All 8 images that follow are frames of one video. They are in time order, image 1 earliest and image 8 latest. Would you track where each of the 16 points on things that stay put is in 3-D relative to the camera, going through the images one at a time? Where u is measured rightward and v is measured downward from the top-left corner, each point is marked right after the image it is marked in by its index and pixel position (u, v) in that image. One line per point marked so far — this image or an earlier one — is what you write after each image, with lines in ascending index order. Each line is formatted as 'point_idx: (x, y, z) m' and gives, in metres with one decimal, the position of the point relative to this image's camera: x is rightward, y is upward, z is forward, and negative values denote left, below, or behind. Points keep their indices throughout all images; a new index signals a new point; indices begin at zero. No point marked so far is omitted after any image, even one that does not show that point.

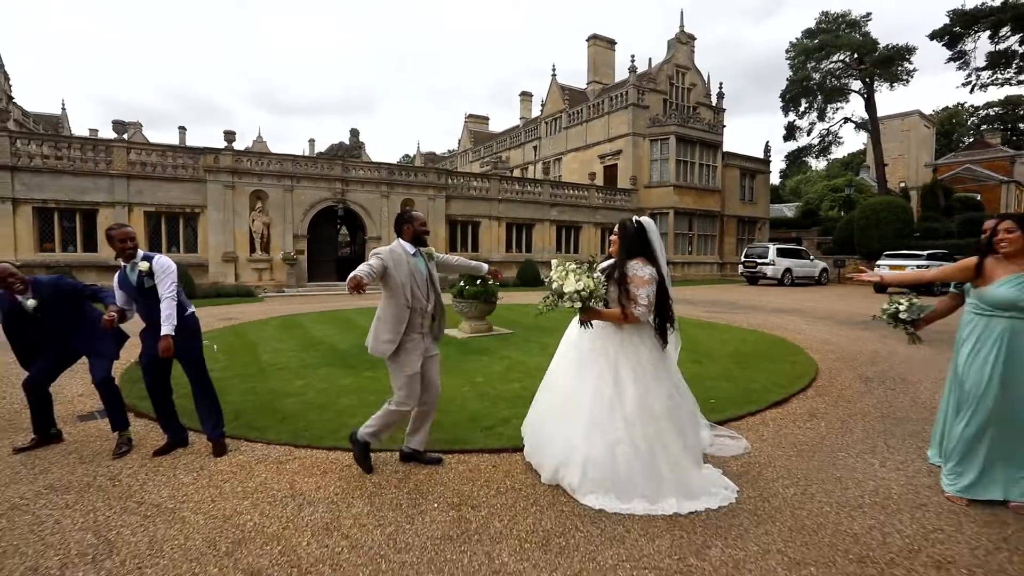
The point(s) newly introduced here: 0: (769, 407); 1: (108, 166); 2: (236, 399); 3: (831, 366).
0: (+2.8, -1.3, +5.5) m
1: (-14.4, +4.4, +18.2) m
2: (-3.2, -1.3, +5.8) m
3: (+4.8, -1.2, +7.6) m
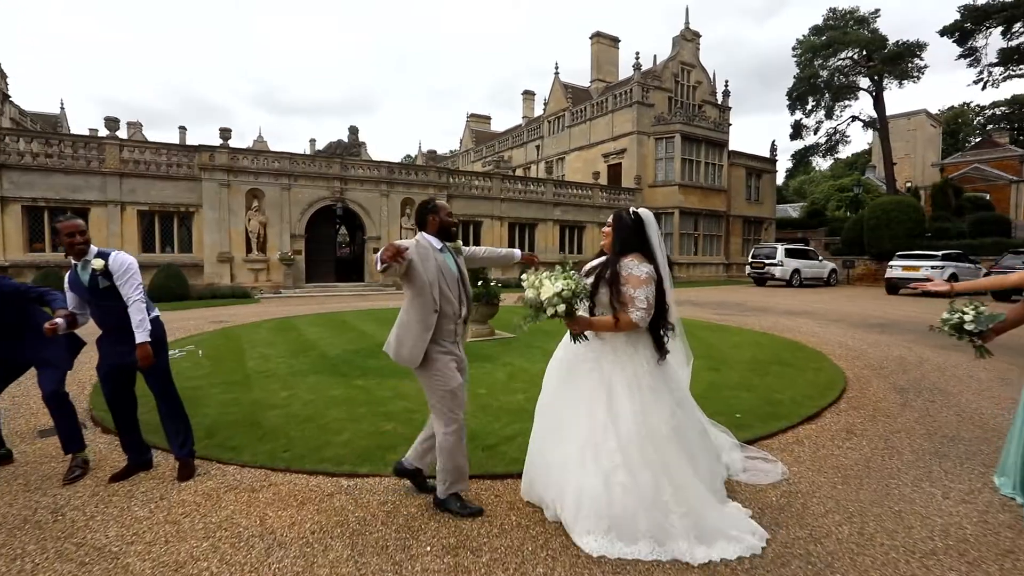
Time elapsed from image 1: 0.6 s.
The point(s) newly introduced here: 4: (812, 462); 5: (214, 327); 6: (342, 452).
0: (+2.9, -1.3, +5.0) m
1: (-14.3, +4.3, +17.7) m
2: (-3.1, -1.3, +5.3) m
3: (+4.8, -1.2, +7.1) m
4: (+2.4, -1.4, +4.1) m
5: (-6.6, -0.9, +11.2) m
6: (-1.4, -1.4, +4.3) m
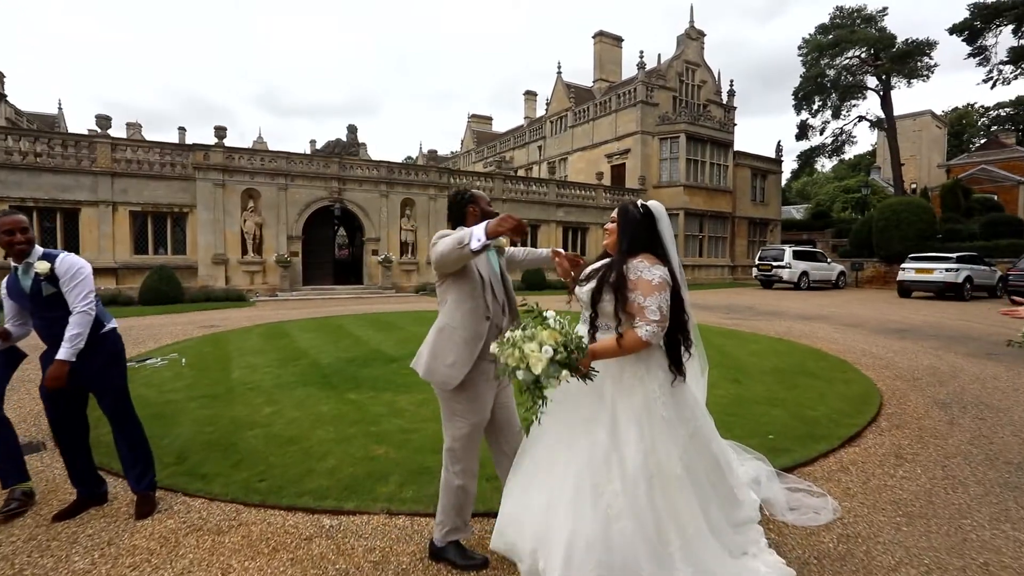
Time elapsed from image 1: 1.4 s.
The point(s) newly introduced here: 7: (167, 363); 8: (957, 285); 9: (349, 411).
0: (+2.9, -1.4, +4.5) m
1: (-14.3, +4.2, +17.2) m
2: (-3.1, -1.4, +4.8) m
3: (+4.9, -1.3, +6.5) m
4: (+2.5, -1.5, +3.6) m
5: (-6.5, -0.9, +10.7) m
6: (-1.4, -1.4, +3.8) m
7: (-5.2, -1.1, +7.6) m
8: (+16.3, +0.1, +18.6) m
9: (-1.7, -1.3, +5.3) m
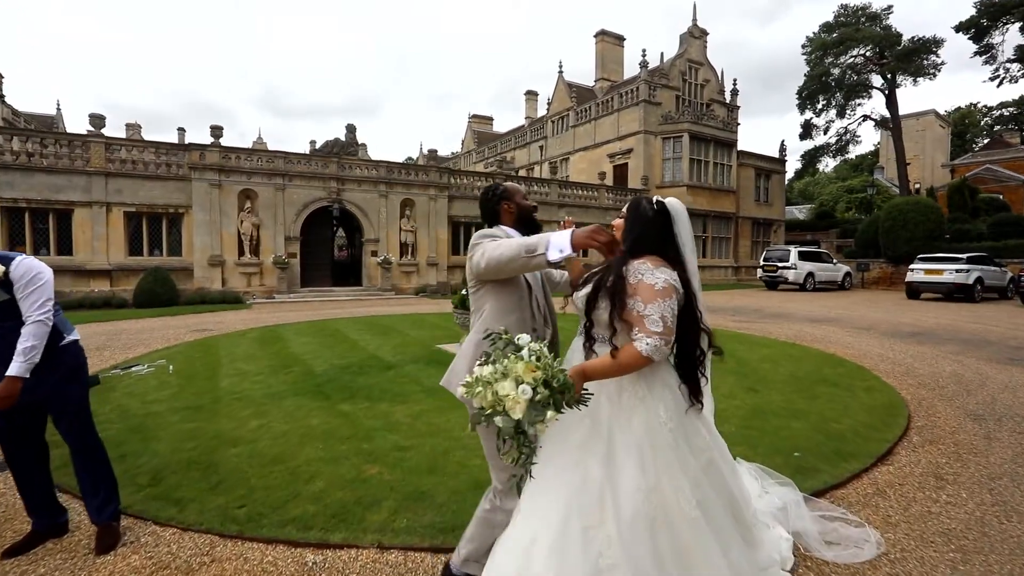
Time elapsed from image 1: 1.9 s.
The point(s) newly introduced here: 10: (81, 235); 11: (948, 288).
0: (+2.9, -1.4, +4.1) m
1: (-14.2, +4.2, +16.9) m
2: (-3.0, -1.4, +4.4) m
3: (+4.9, -1.3, +6.2) m
4: (+2.5, -1.5, +3.2) m
5: (-6.4, -1.0, +10.4) m
6: (-1.4, -1.5, +3.4) m
7: (-5.1, -1.2, +7.2) m
8: (+16.3, 0.0, +18.2) m
9: (-1.7, -1.3, +5.0) m
10: (-14.4, +1.8, +17.0) m
11: (+15.7, 0.0, +18.4) m
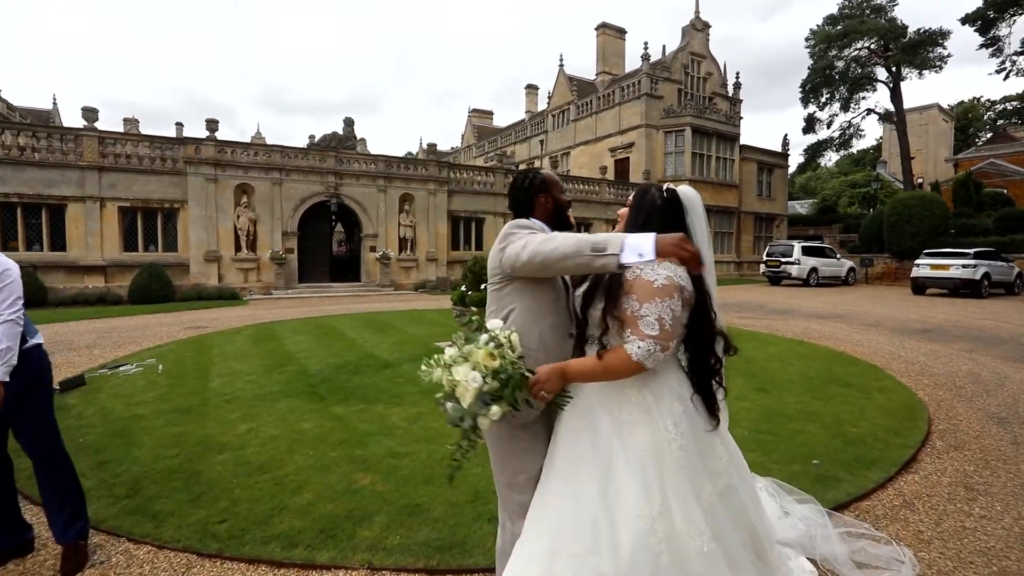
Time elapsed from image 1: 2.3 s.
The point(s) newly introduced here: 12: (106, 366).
0: (+3.0, -1.4, +3.9) m
1: (-14.2, +4.3, +16.6) m
2: (-3.0, -1.4, +4.2) m
3: (+4.9, -1.3, +5.9) m
4: (+2.5, -1.5, +3.0) m
5: (-6.4, -0.9, +10.1) m
6: (-1.3, -1.5, +3.2) m
7: (-5.1, -1.1, +7.0) m
8: (+16.3, +0.2, +18.0) m
9: (-1.7, -1.3, +4.8) m
10: (-14.4, +1.9, +16.7) m
11: (+15.7, +0.2, +18.1) m
12: (-5.8, -1.1, +7.3) m
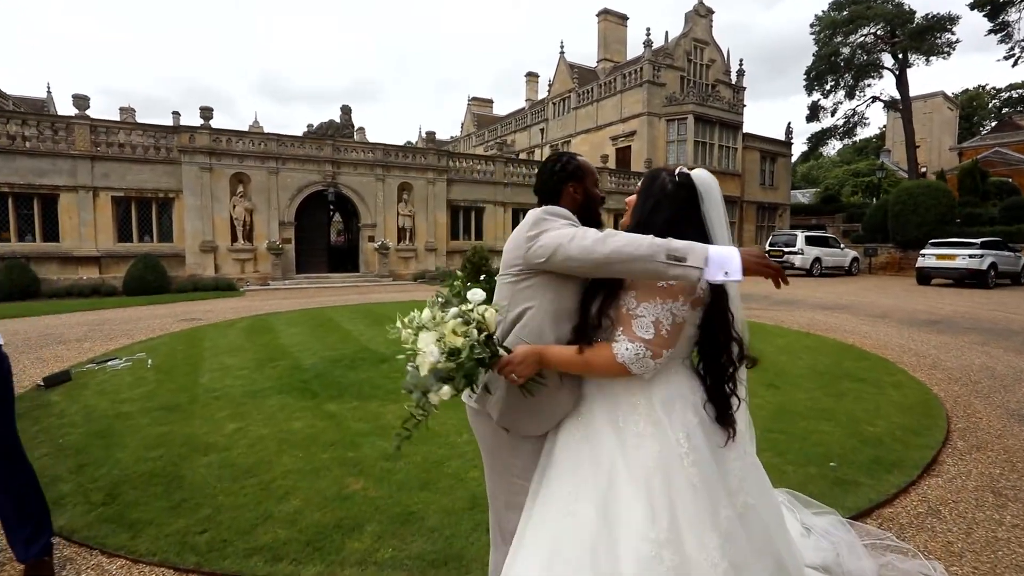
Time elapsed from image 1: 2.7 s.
0: (+3.0, -1.4, +3.7) m
1: (-14.2, +4.6, +16.3) m
2: (-3.0, -1.3, +4.0) m
3: (+4.9, -1.2, +5.7) m
4: (+2.5, -1.5, +2.8) m
5: (-6.4, -0.8, +9.9) m
6: (-1.3, -1.4, +3.0) m
7: (-5.1, -1.0, +6.8) m
8: (+16.3, +0.5, +17.7) m
9: (-1.7, -1.3, +4.5) m
10: (-14.4, +2.2, +16.4) m
11: (+15.8, +0.5, +17.8) m
12: (-5.8, -1.0, +7.1) m
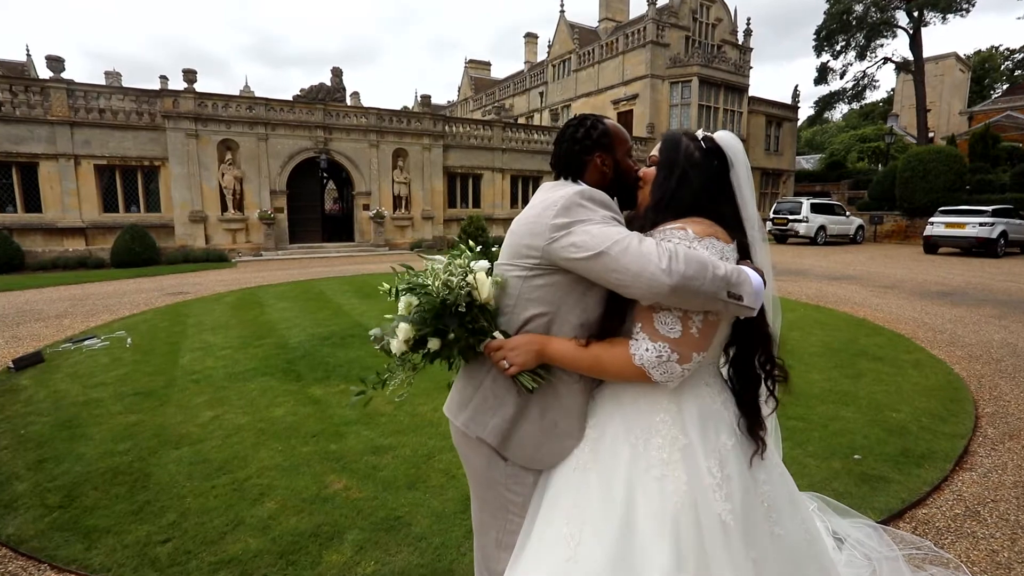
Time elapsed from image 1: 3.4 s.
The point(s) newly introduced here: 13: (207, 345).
0: (+2.9, -1.2, +3.4) m
1: (-14.3, +5.4, +15.6) m
2: (-3.0, -1.2, +3.7) m
3: (+4.9, -0.9, +5.4) m
4: (+2.5, -1.4, +2.5) m
5: (-6.5, -0.3, +9.6) m
6: (-1.4, -1.4, +2.7) m
7: (-5.1, -0.7, +6.5) m
8: (+16.3, +1.6, +17.3) m
9: (-1.7, -1.1, +4.2) m
10: (-14.4, +3.0, +15.9) m
11: (+15.7, +1.6, +17.4) m
12: (-5.9, -0.7, +6.8) m
13: (-3.8, -0.7, +6.4) m
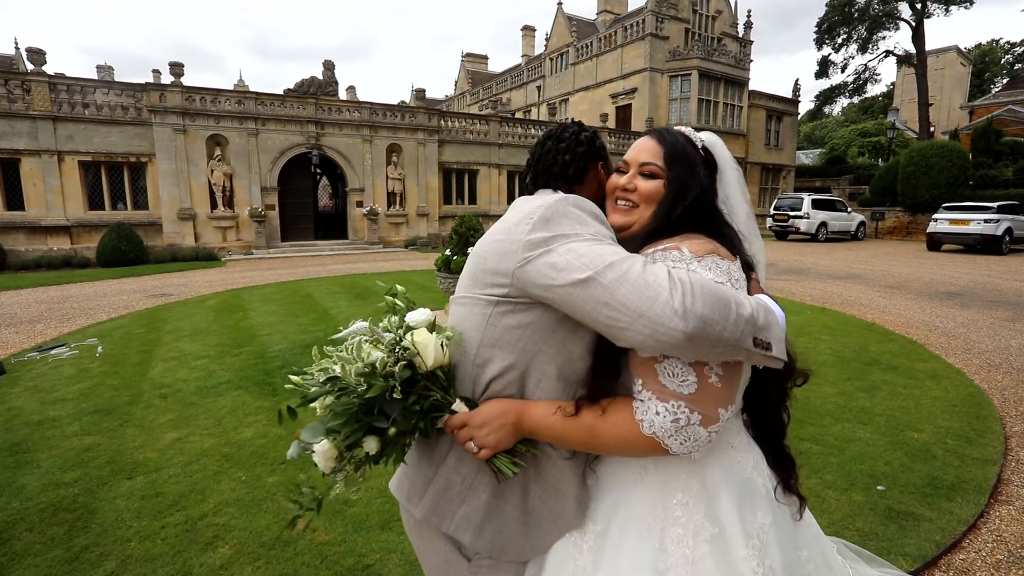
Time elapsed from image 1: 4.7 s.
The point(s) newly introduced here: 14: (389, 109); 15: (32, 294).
0: (+2.9, -1.3, +3.0) m
1: (-14.4, +5.4, +15.1) m
2: (-3.1, -1.3, +3.3) m
3: (+4.8, -1.0, +5.1) m
4: (+2.4, -1.5, +2.1) m
5: (-6.6, -0.3, +9.2) m
6: (-1.4, -1.5, +2.3) m
7: (-5.2, -0.8, +6.1) m
8: (+16.2, +1.7, +17.0) m
9: (-1.8, -1.1, +3.9) m
10: (-14.5, +3.0, +15.4) m
11: (+15.6, +1.6, +17.1) m
12: (-6.0, -0.7, +6.4) m
13: (-3.9, -0.8, +6.0) m
14: (-4.7, +6.8, +19.4) m
15: (-9.5, -0.1, +10.0) m
